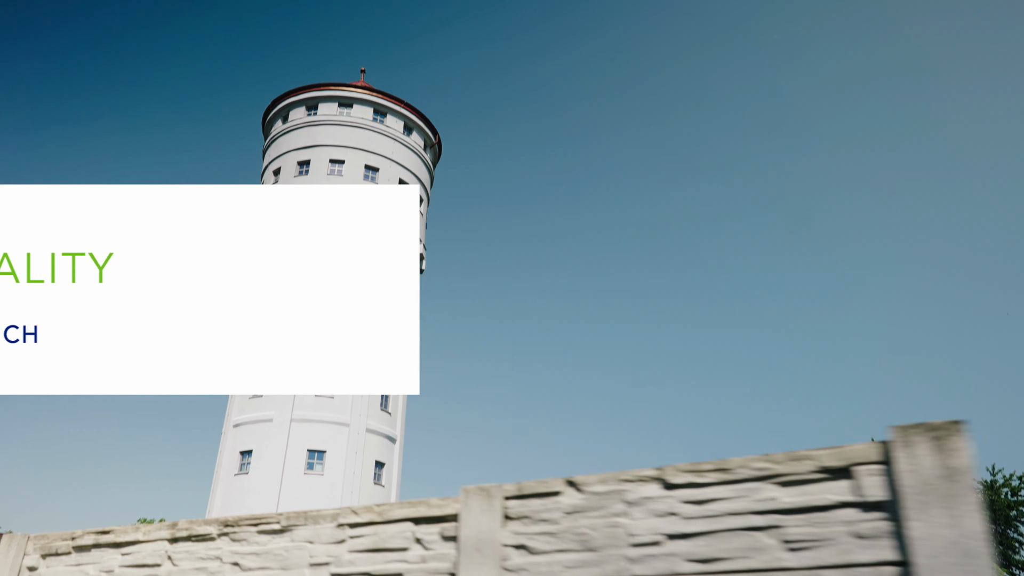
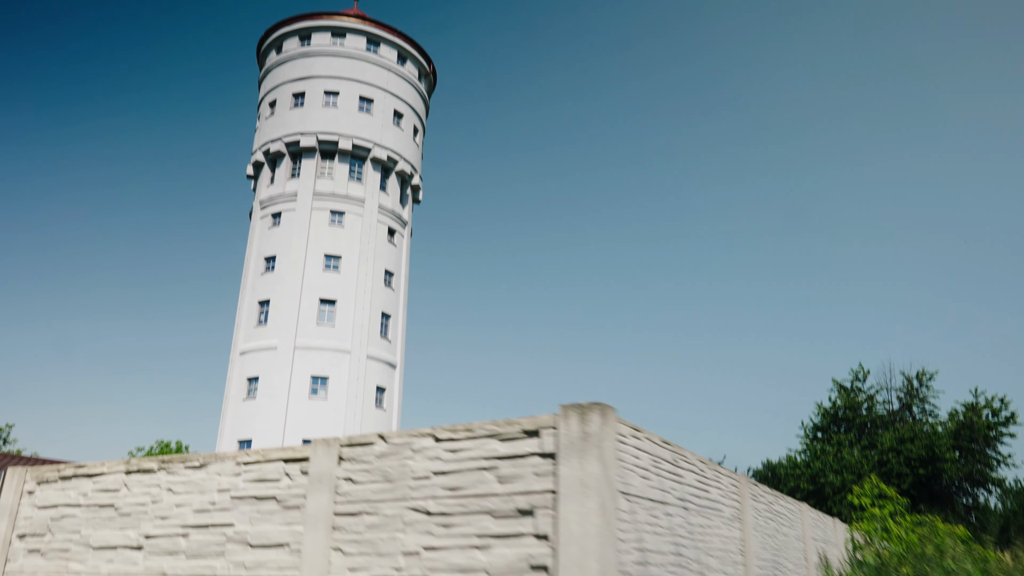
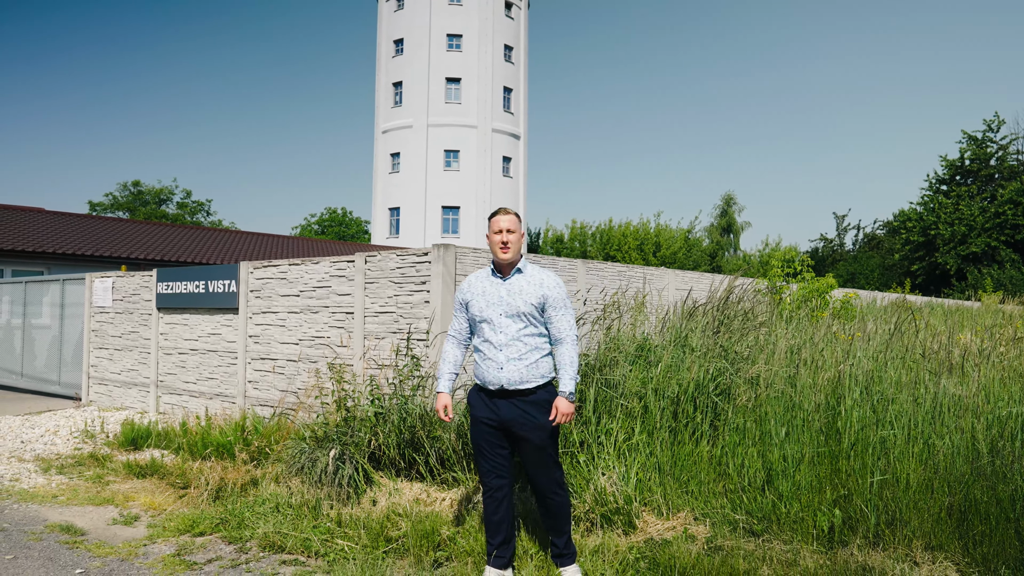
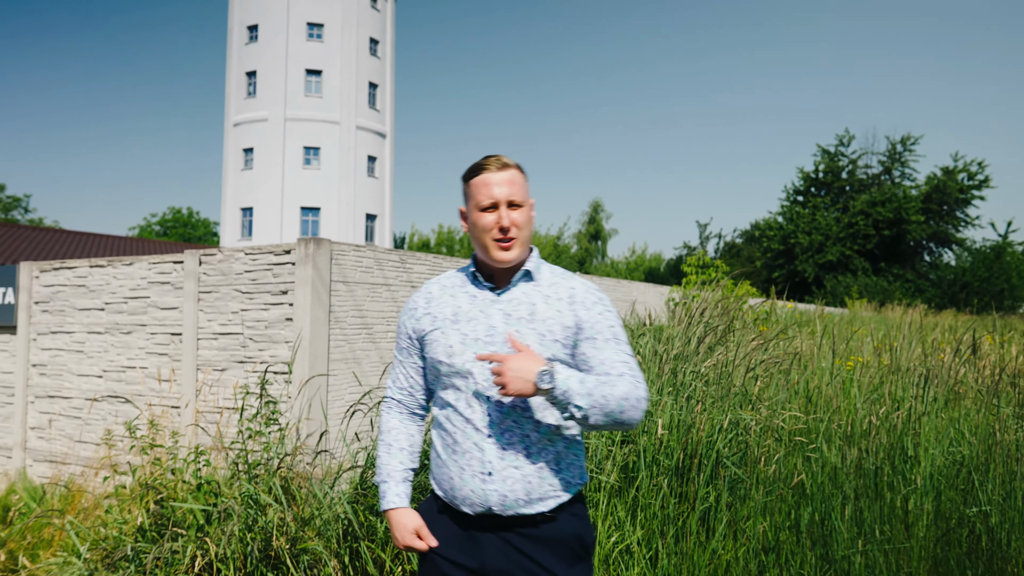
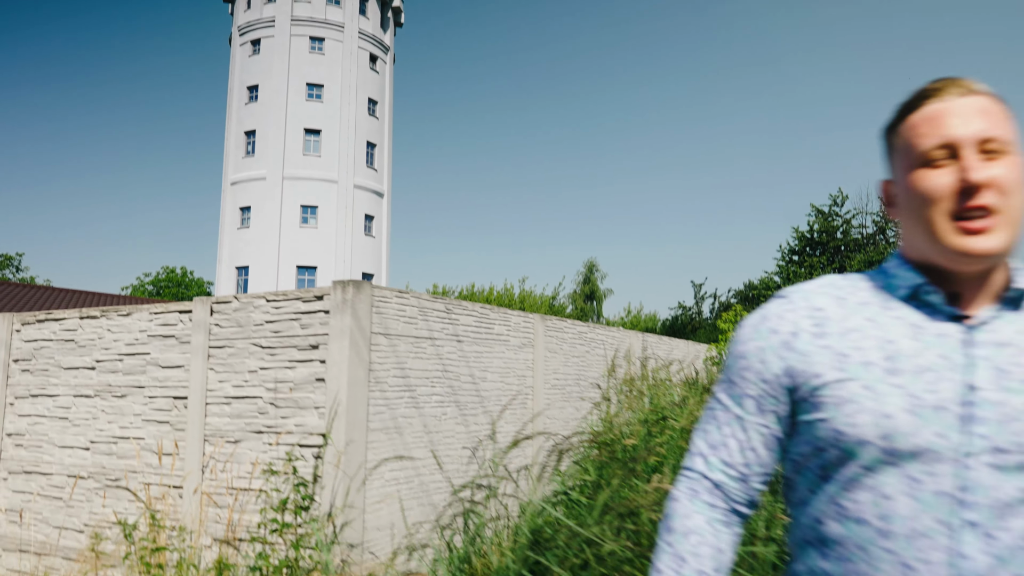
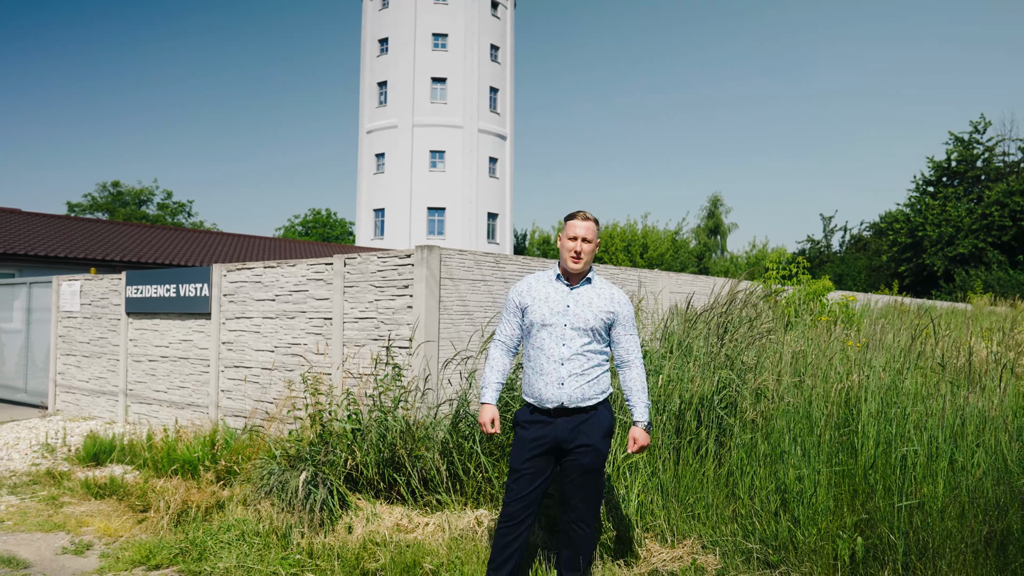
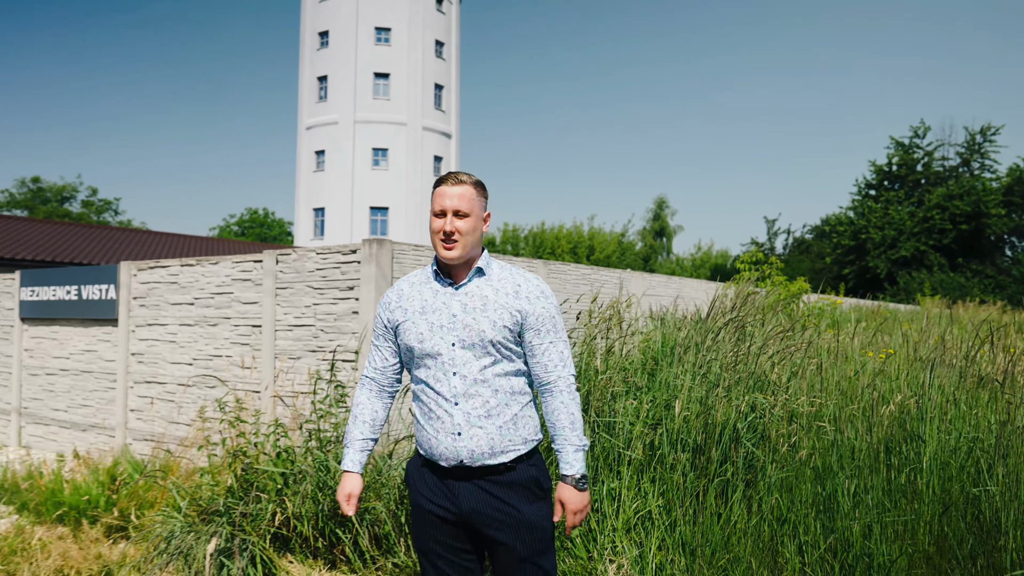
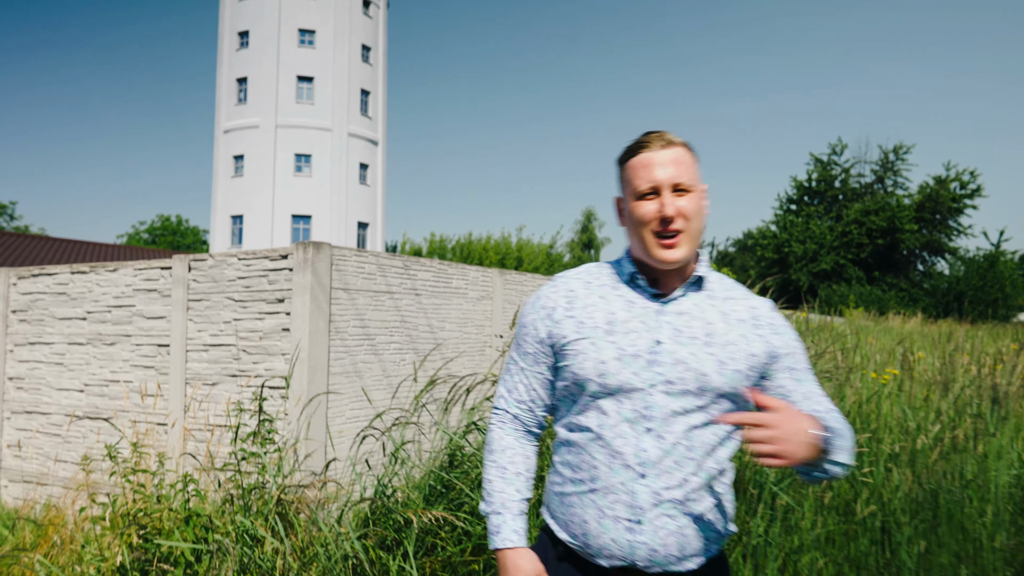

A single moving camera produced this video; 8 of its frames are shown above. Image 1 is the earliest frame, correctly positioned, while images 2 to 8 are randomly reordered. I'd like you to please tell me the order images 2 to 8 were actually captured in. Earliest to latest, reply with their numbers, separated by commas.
2, 5, 8, 4, 7, 6, 3
